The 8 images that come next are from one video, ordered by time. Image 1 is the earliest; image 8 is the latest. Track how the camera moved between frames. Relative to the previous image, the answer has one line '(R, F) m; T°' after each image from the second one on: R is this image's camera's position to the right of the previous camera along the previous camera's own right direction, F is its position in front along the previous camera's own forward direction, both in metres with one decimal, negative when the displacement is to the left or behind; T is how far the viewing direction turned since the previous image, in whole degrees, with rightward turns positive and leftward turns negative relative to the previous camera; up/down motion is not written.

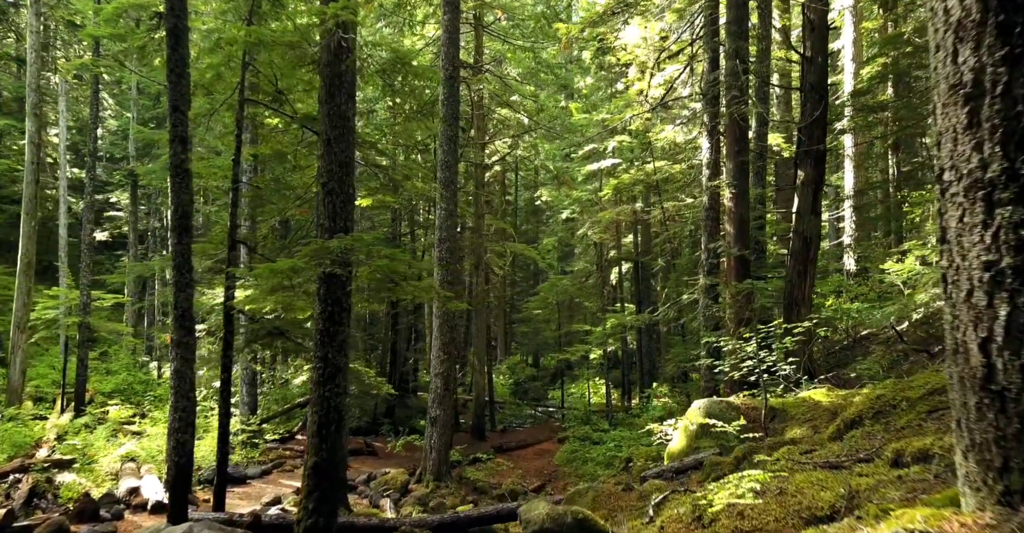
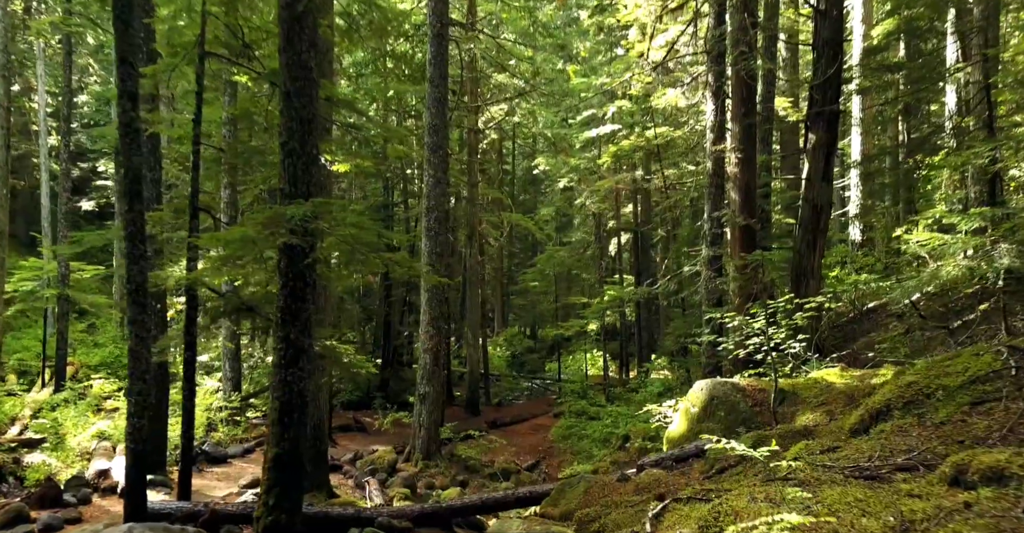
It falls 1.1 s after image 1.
(+0.1, +0.9) m; 0°
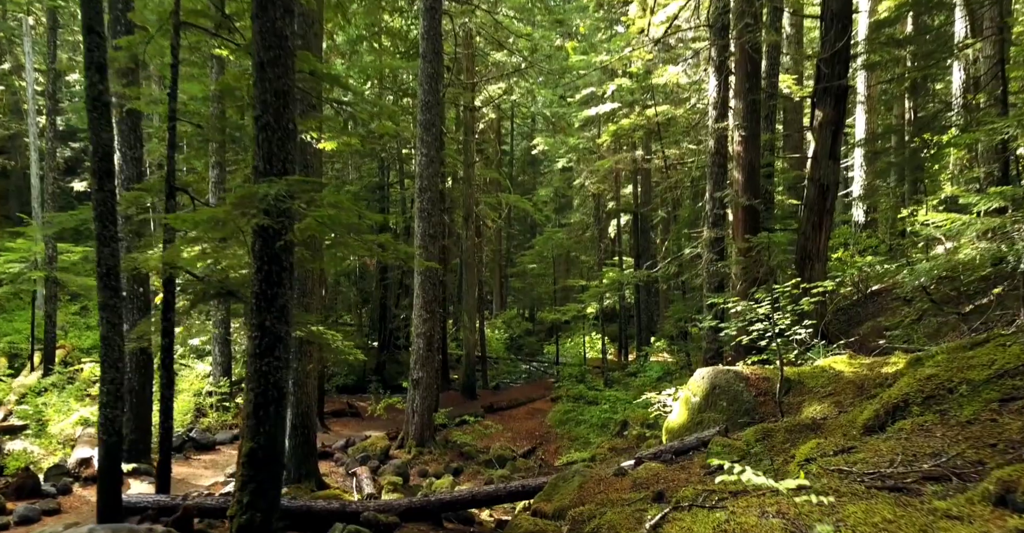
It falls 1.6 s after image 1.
(+0.1, +0.5) m; 0°
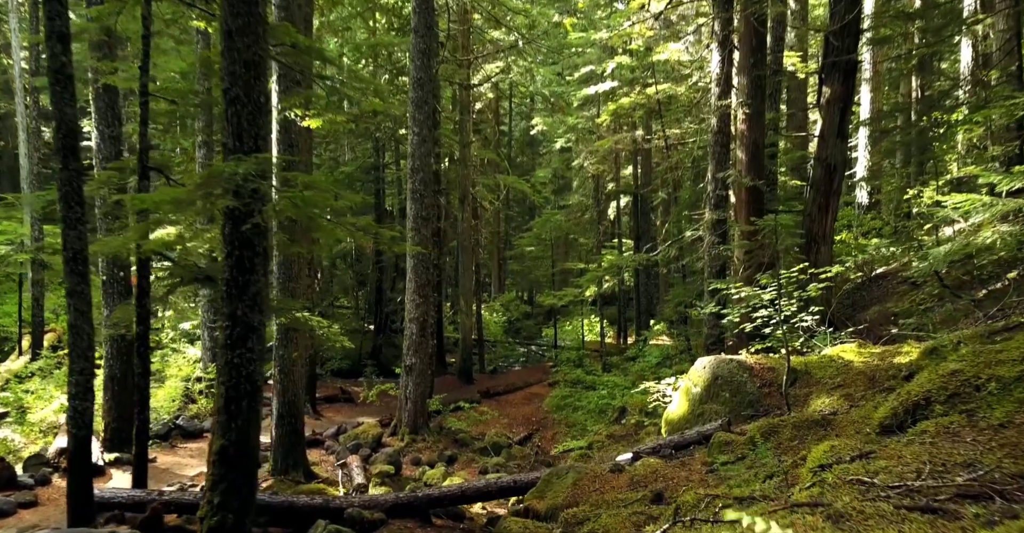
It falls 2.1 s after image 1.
(+0.1, +0.5) m; 0°
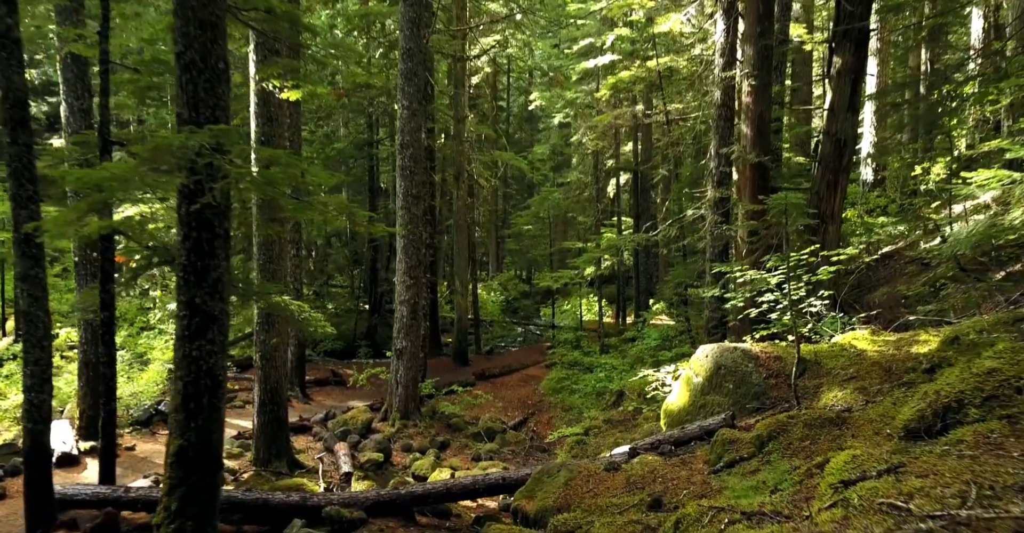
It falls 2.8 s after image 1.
(+0.1, +0.6) m; 0°
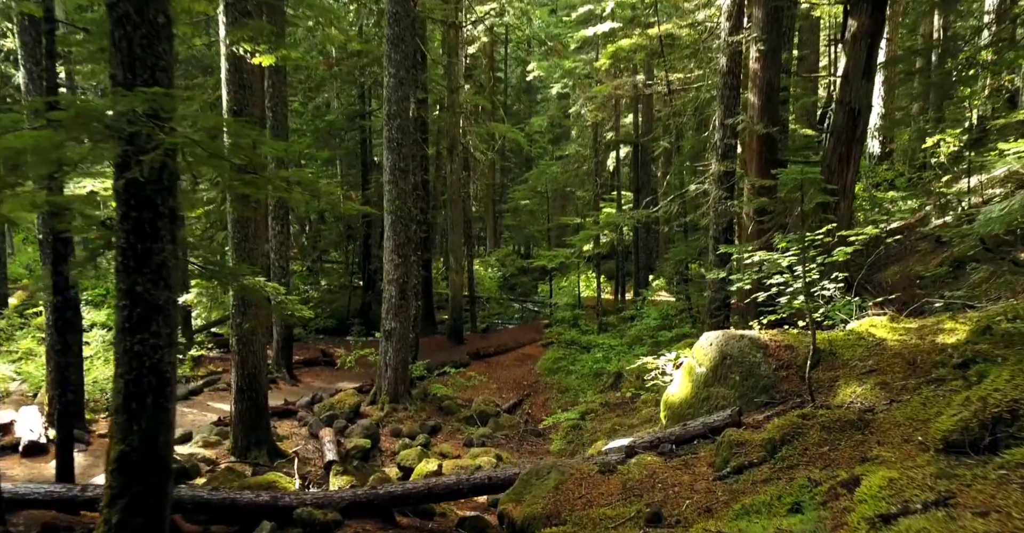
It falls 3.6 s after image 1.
(+0.1, +0.7) m; 0°
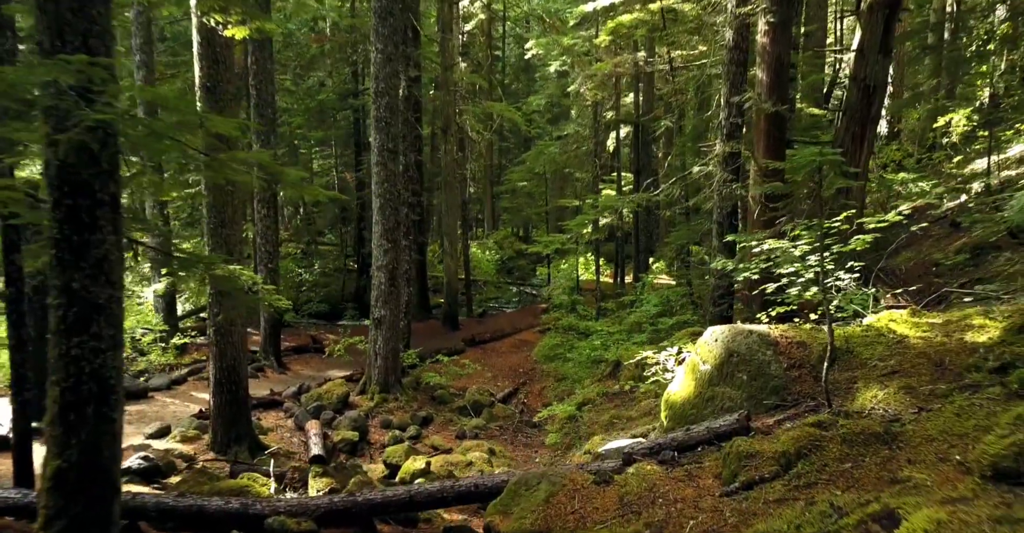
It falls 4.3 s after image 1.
(+0.1, +0.6) m; 0°
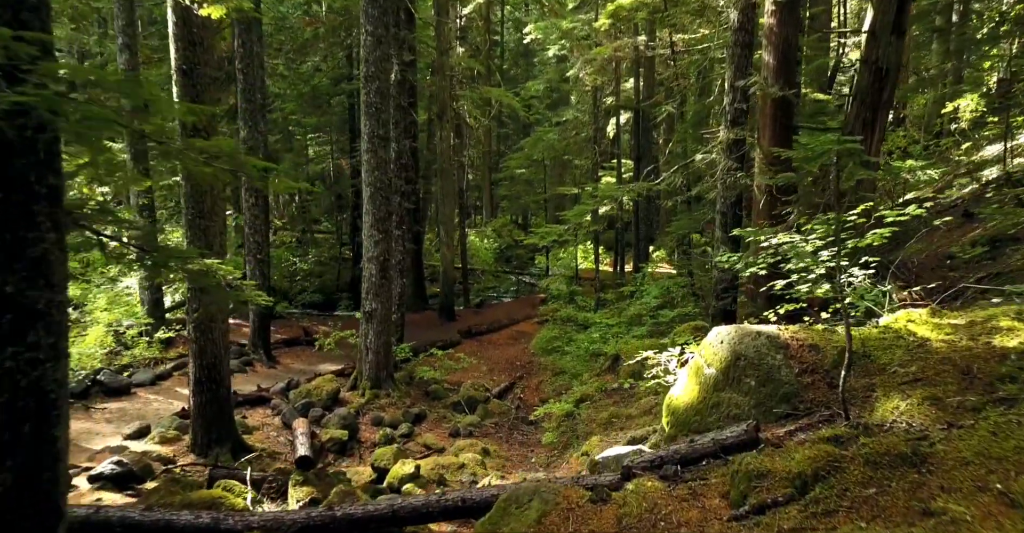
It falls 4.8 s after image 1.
(+0.1, +0.5) m; 0°
